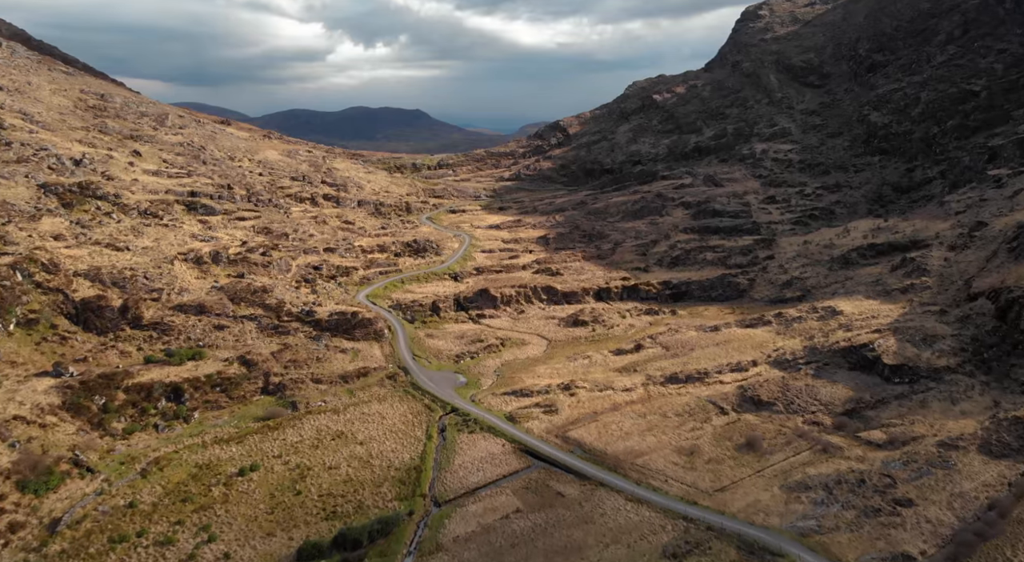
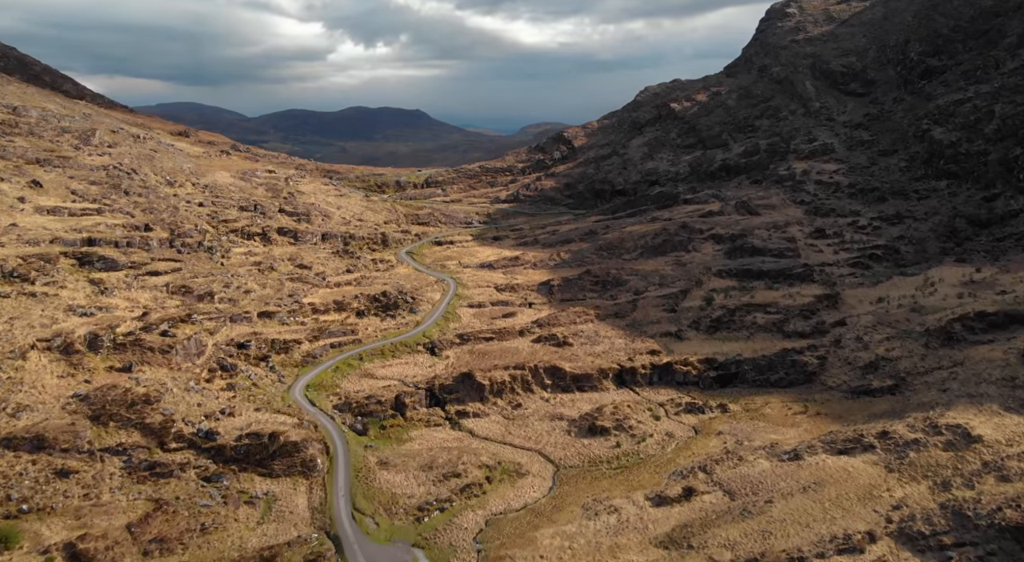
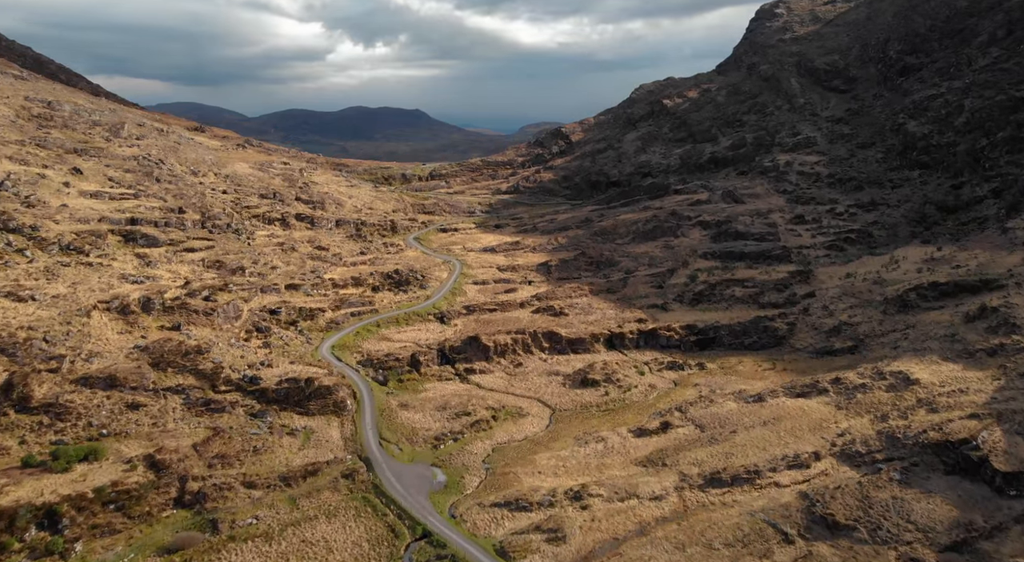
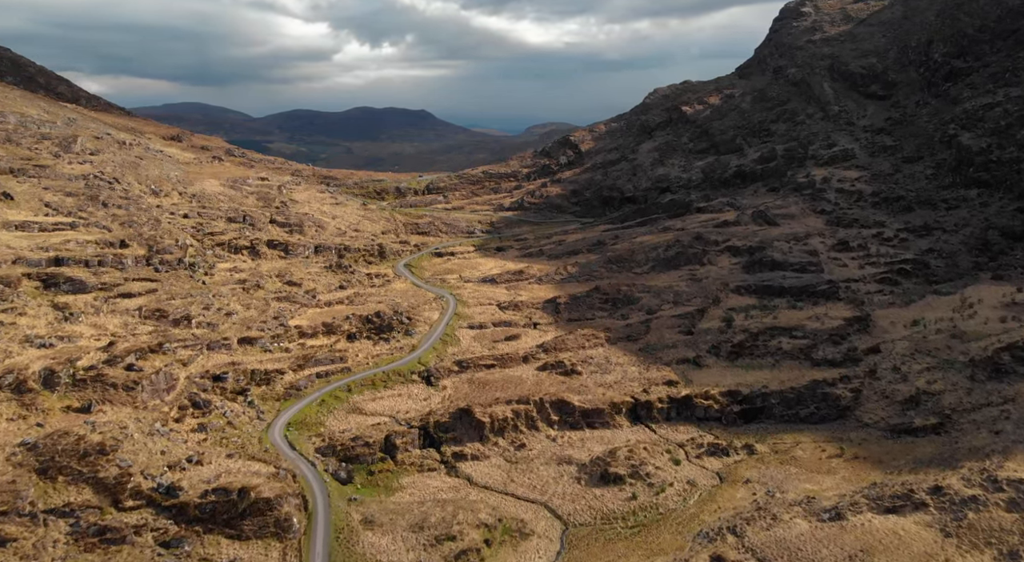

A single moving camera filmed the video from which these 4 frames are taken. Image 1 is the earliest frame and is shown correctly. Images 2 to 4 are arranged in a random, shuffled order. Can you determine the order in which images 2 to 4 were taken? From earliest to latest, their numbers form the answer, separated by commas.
3, 2, 4
